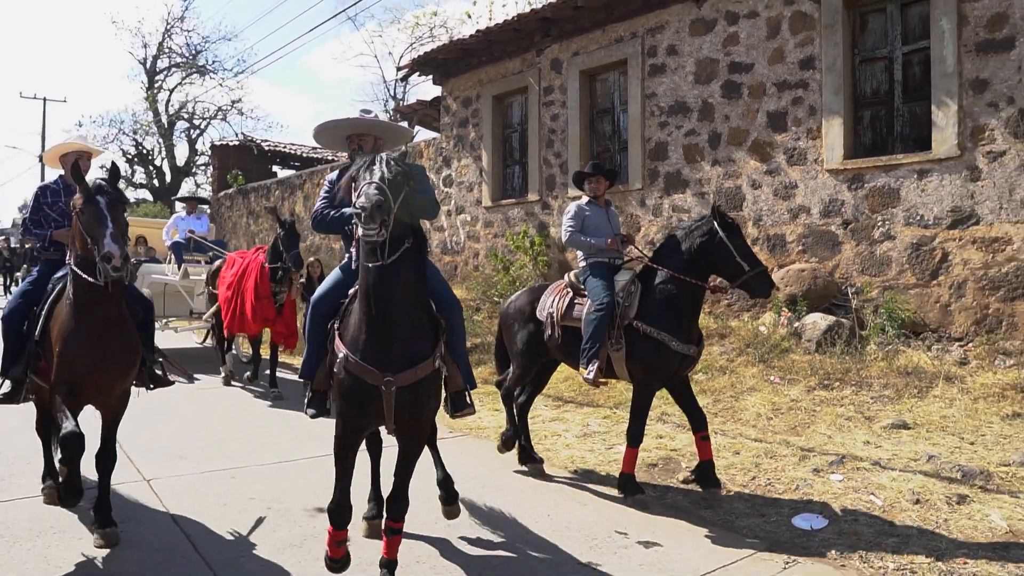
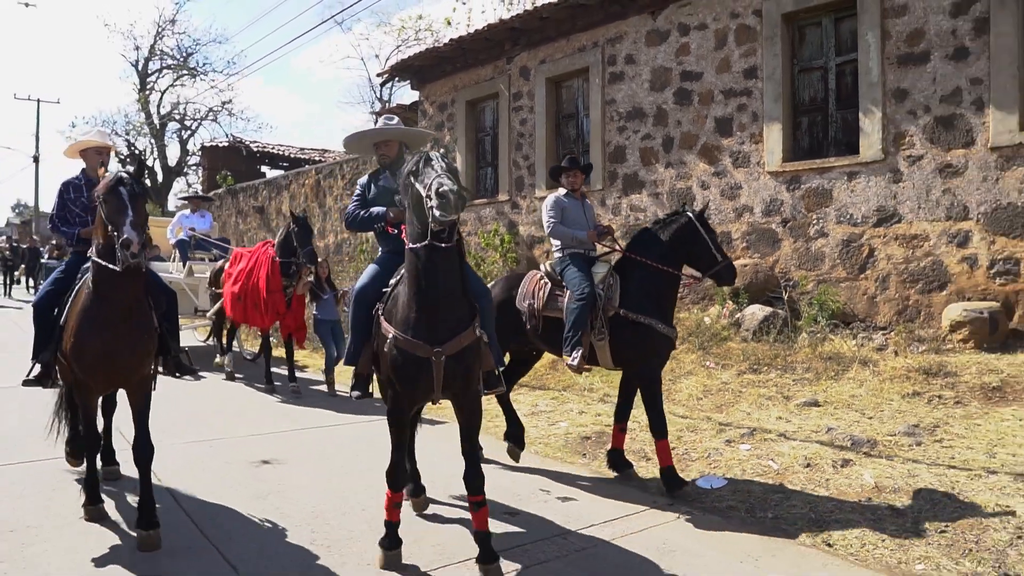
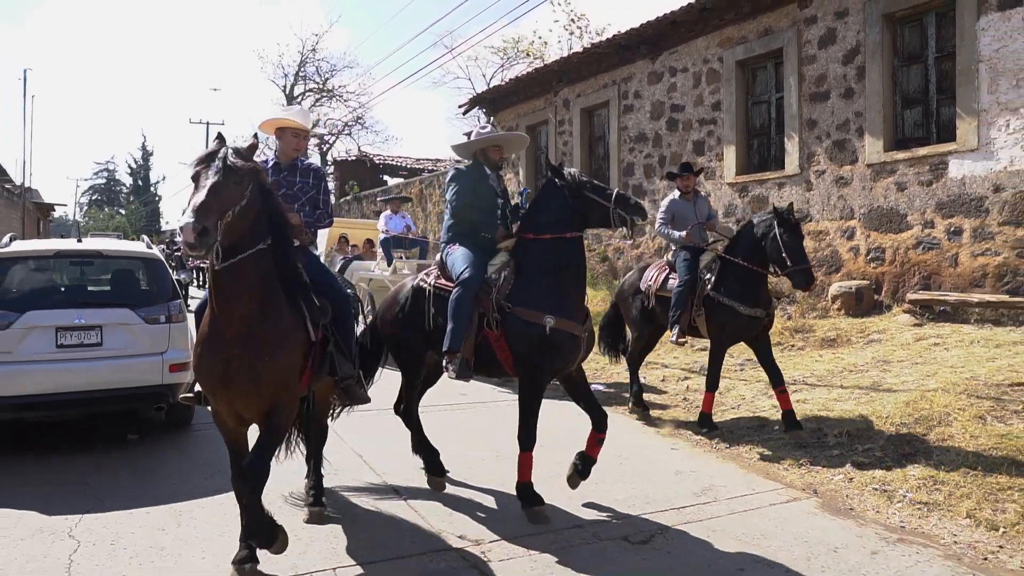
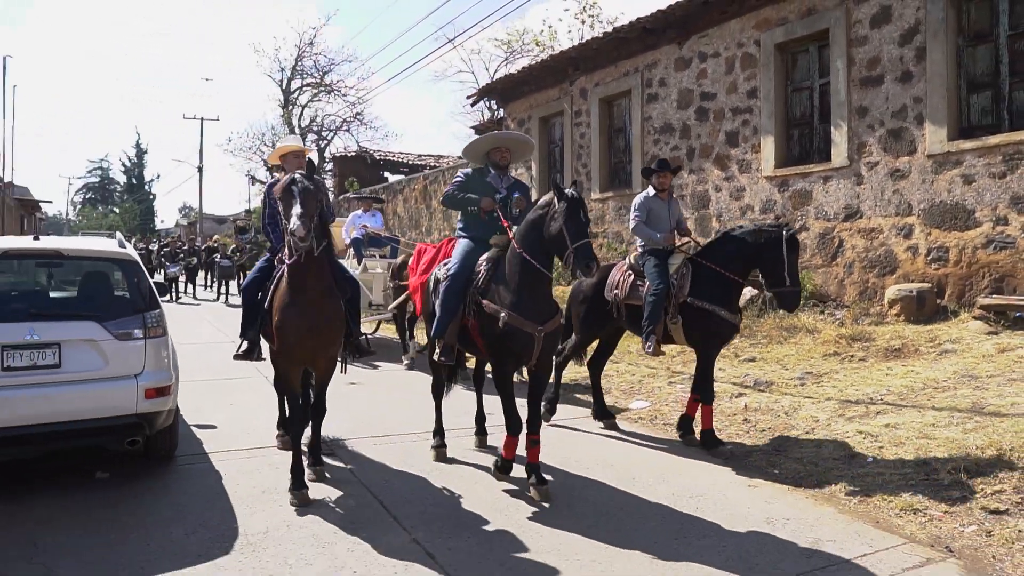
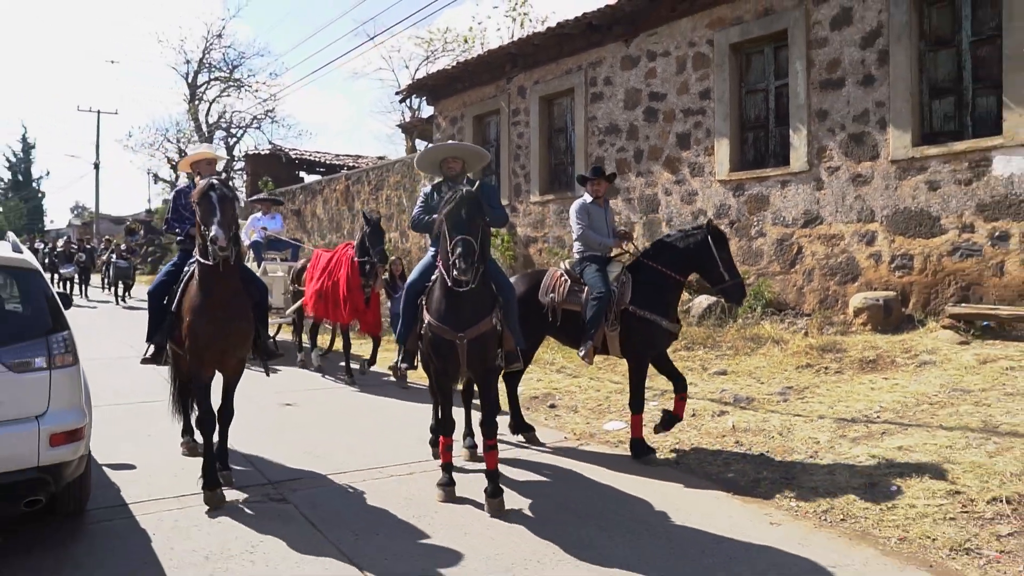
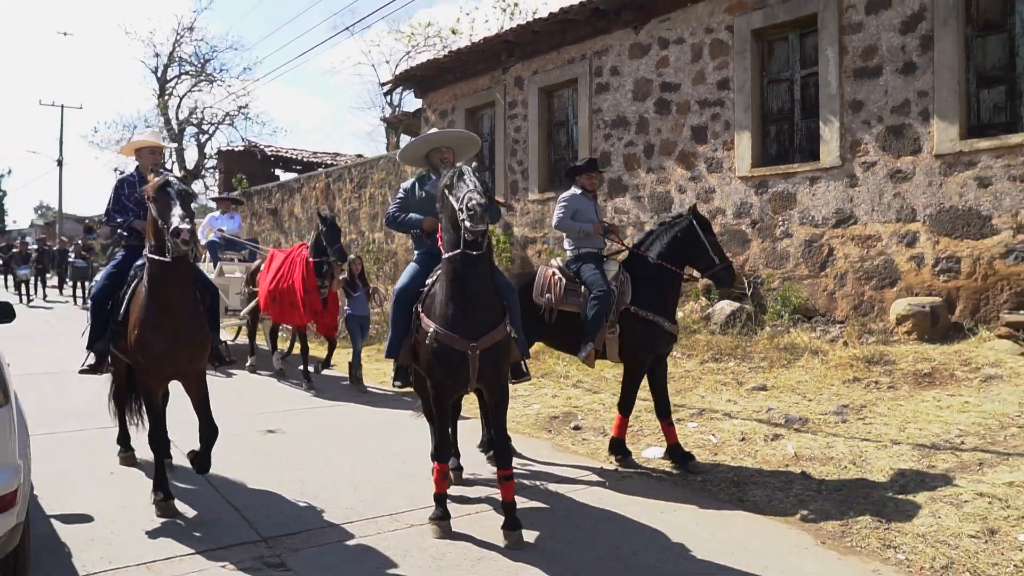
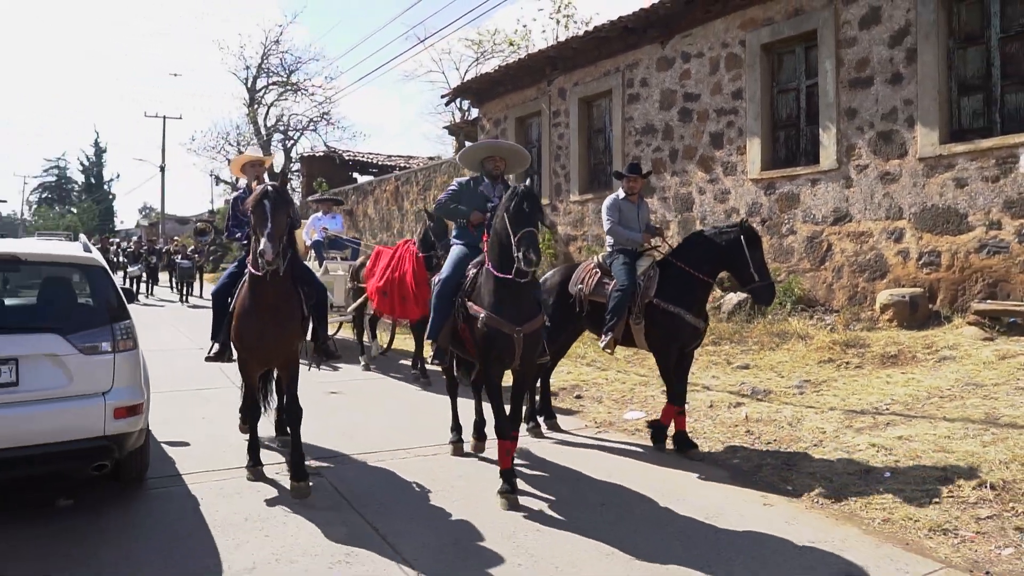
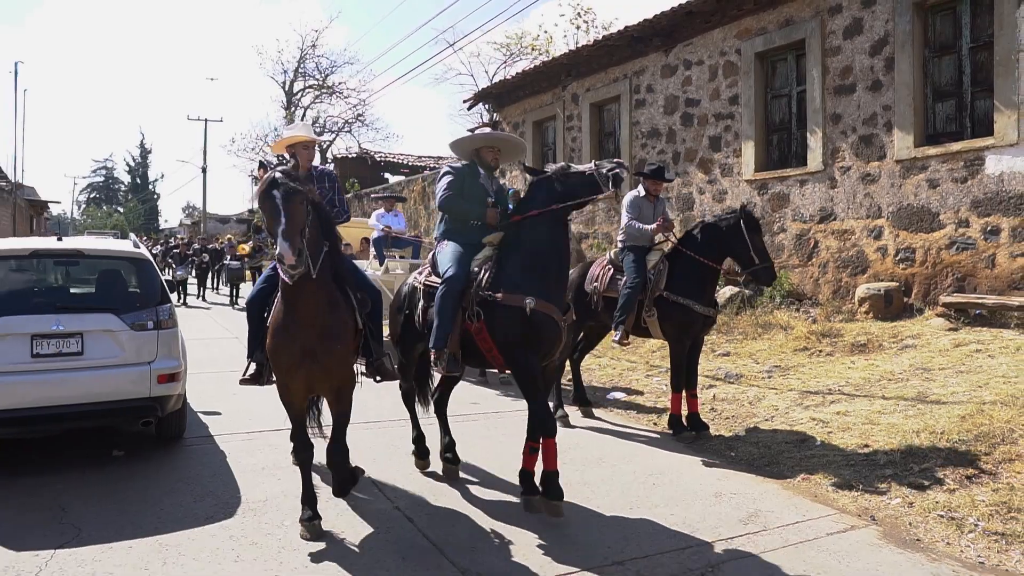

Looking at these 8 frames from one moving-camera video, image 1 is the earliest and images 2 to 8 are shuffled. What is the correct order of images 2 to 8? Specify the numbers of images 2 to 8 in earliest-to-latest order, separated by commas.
2, 6, 5, 7, 4, 8, 3
